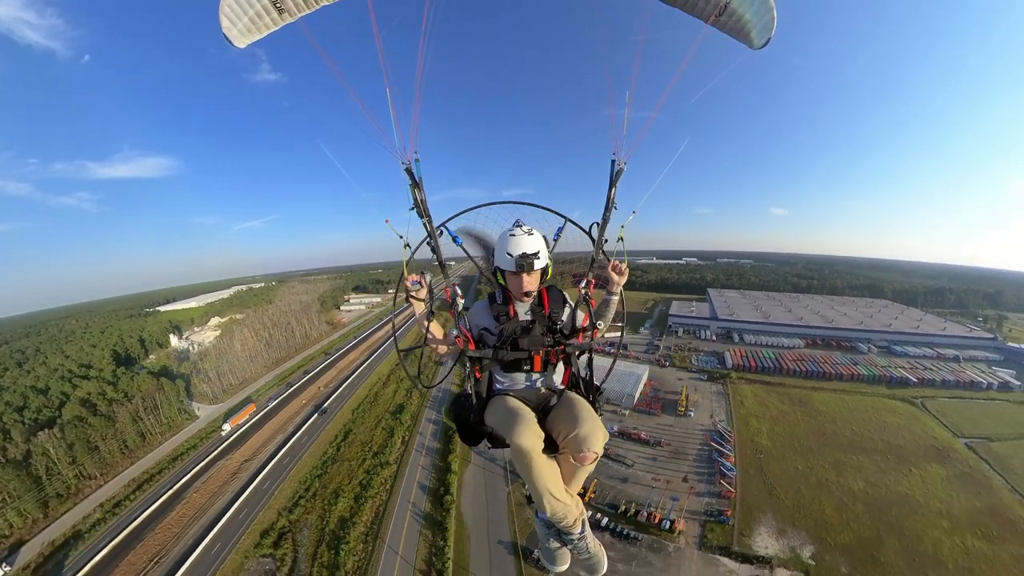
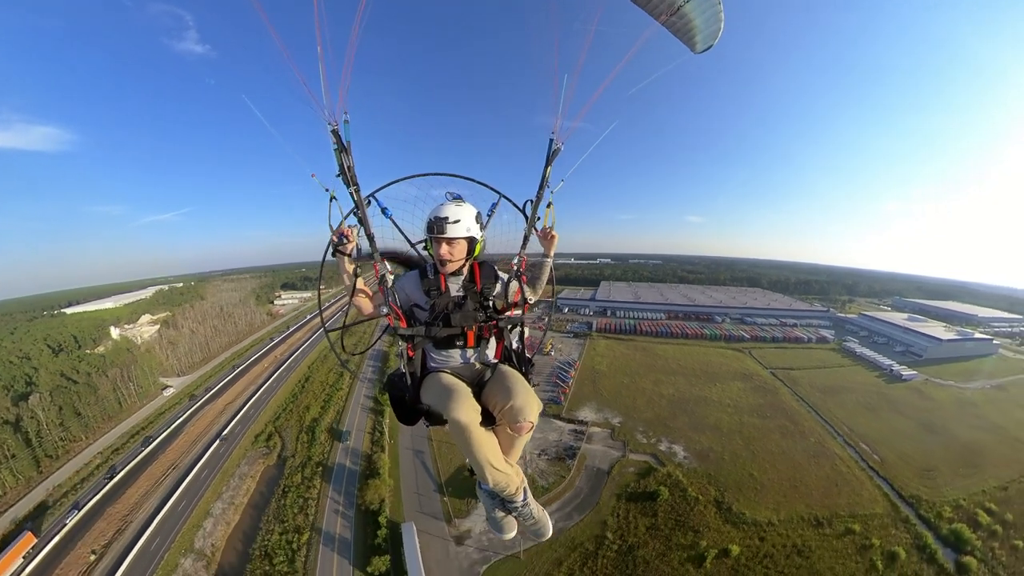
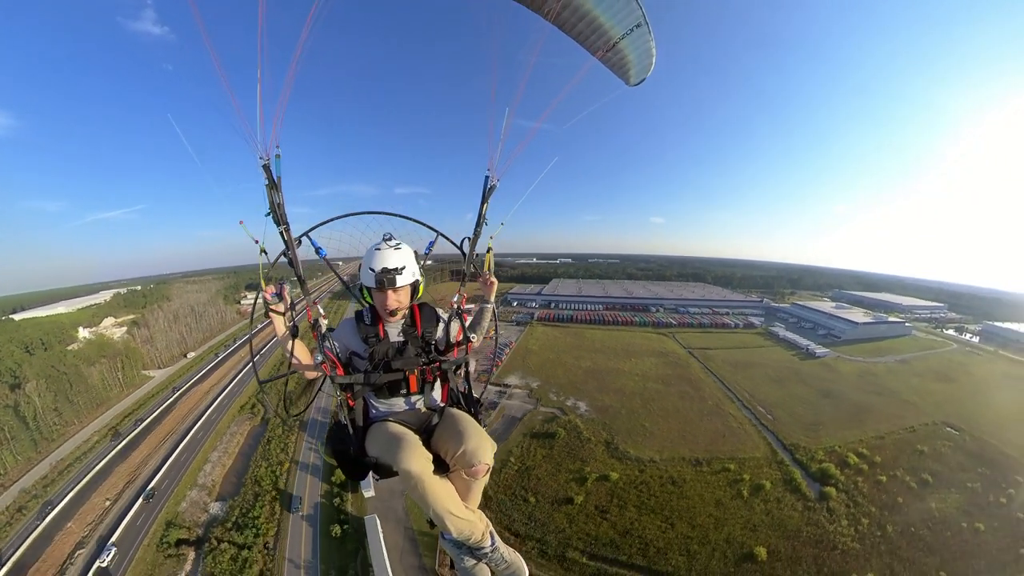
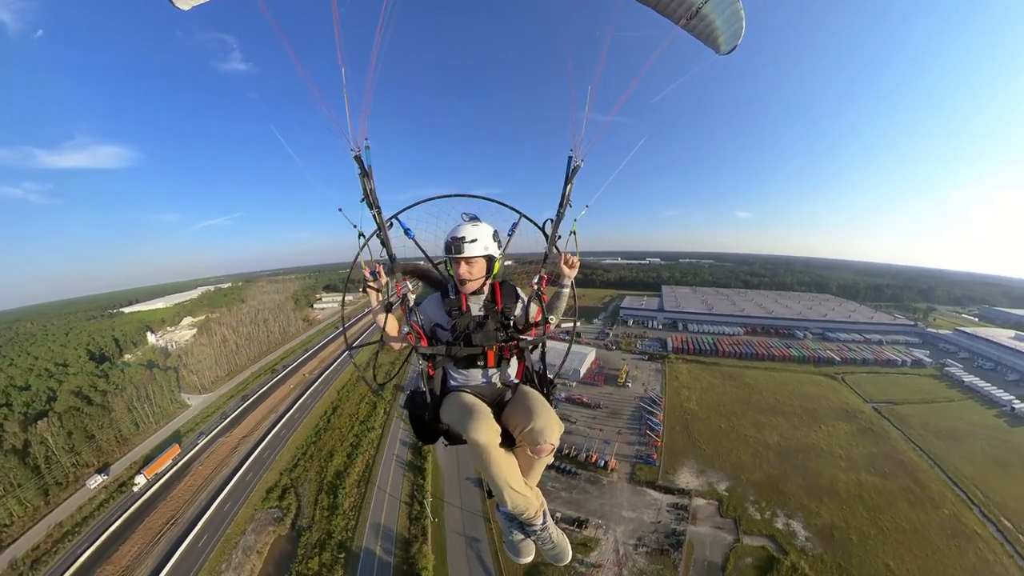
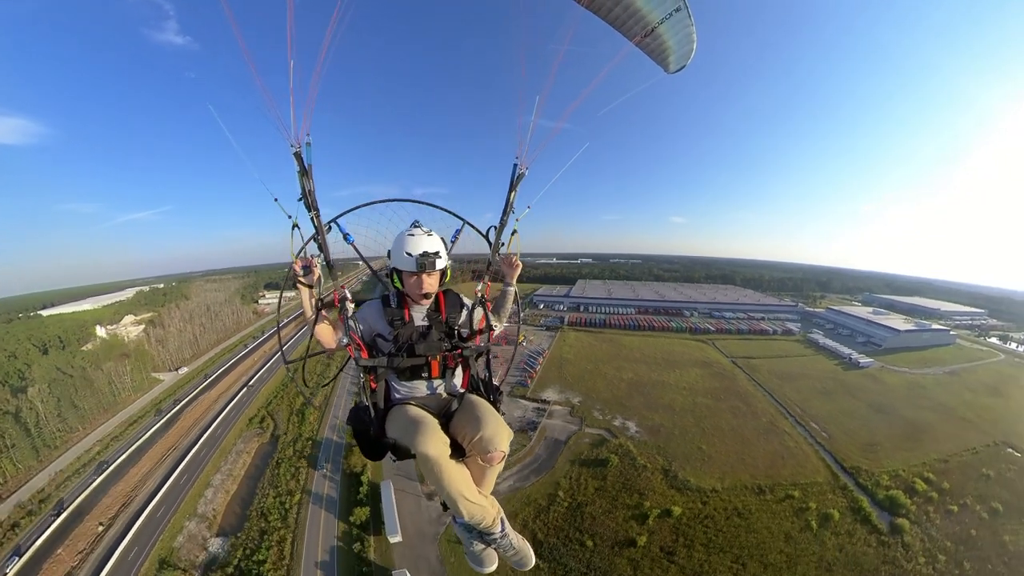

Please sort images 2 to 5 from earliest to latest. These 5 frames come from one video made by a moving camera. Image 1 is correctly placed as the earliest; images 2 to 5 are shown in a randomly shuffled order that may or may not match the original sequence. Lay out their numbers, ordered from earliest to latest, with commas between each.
4, 2, 5, 3
